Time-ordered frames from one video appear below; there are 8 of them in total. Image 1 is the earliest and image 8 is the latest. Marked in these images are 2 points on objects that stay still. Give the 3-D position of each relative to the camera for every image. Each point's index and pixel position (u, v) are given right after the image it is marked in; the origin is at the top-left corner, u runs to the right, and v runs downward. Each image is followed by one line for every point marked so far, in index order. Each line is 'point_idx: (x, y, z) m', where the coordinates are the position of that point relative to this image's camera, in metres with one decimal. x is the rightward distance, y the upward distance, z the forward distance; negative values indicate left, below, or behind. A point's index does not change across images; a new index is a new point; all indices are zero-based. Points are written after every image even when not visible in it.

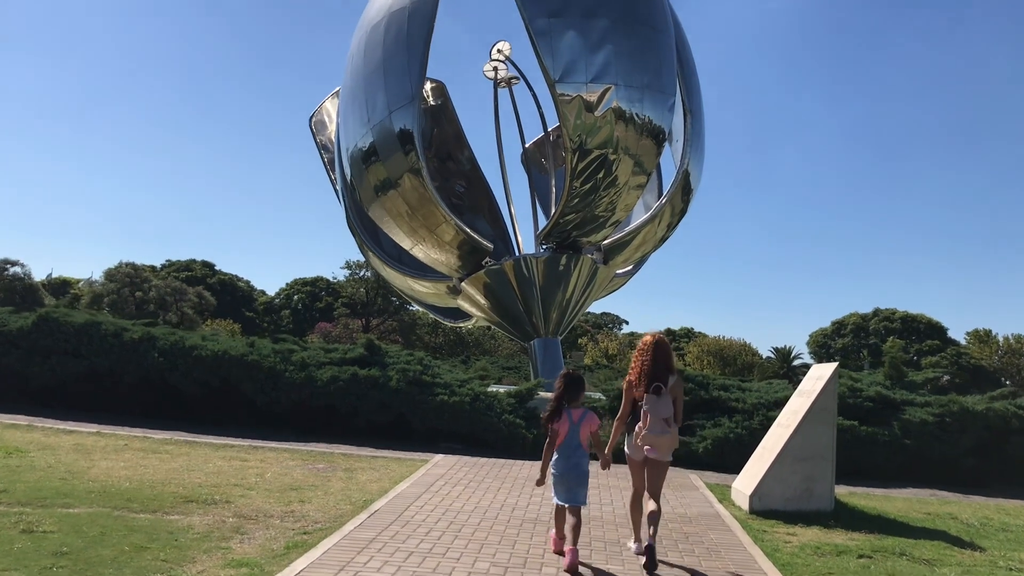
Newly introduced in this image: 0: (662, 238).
0: (+3.3, +1.1, +16.4) m
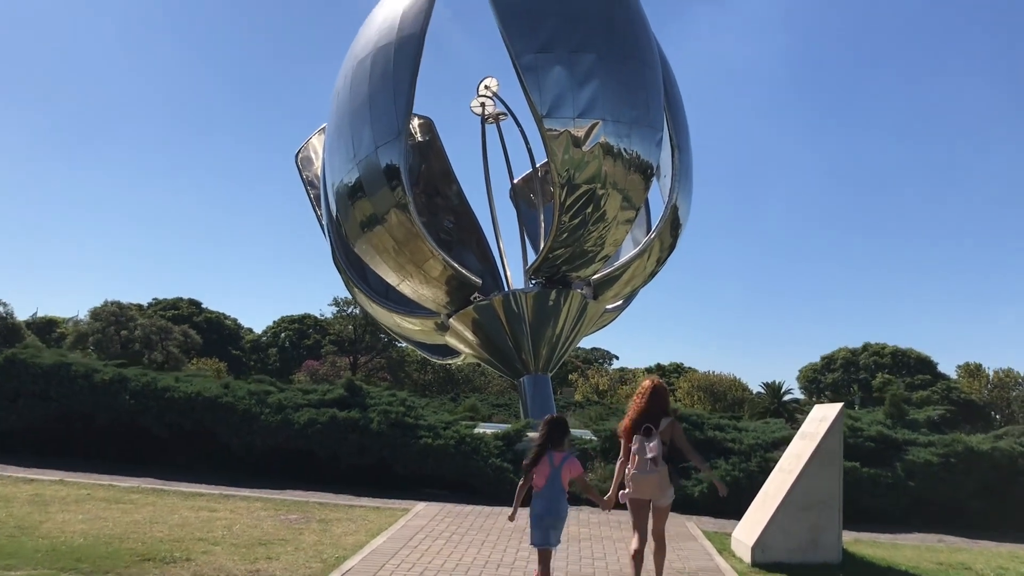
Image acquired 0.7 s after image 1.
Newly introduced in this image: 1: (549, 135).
0: (+3.0, +0.3, +16.2) m
1: (+0.6, +2.6, +12.9) m
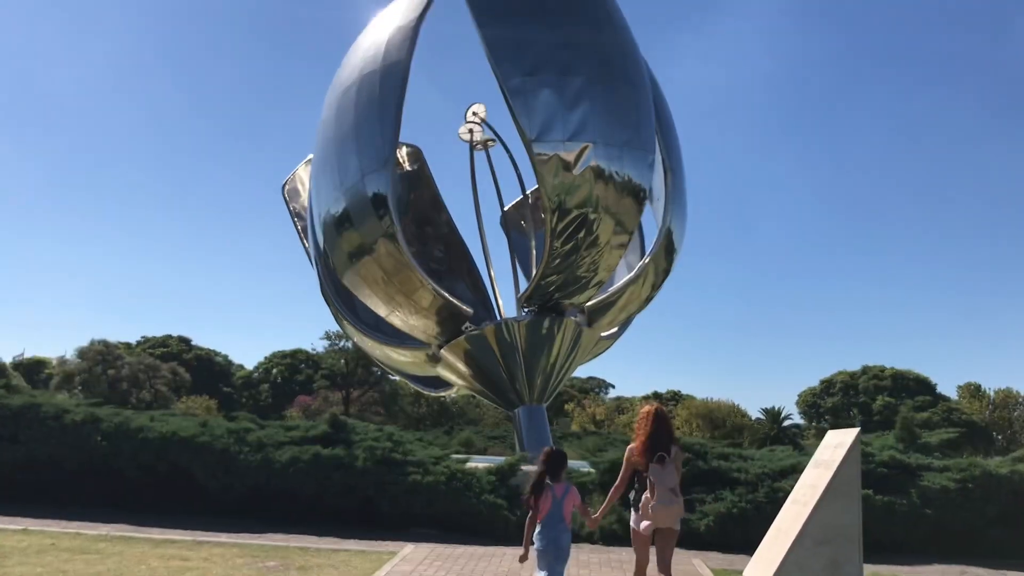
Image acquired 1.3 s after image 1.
0: (+2.8, -0.2, +15.9) m
1: (+0.5, +2.1, +12.7) m
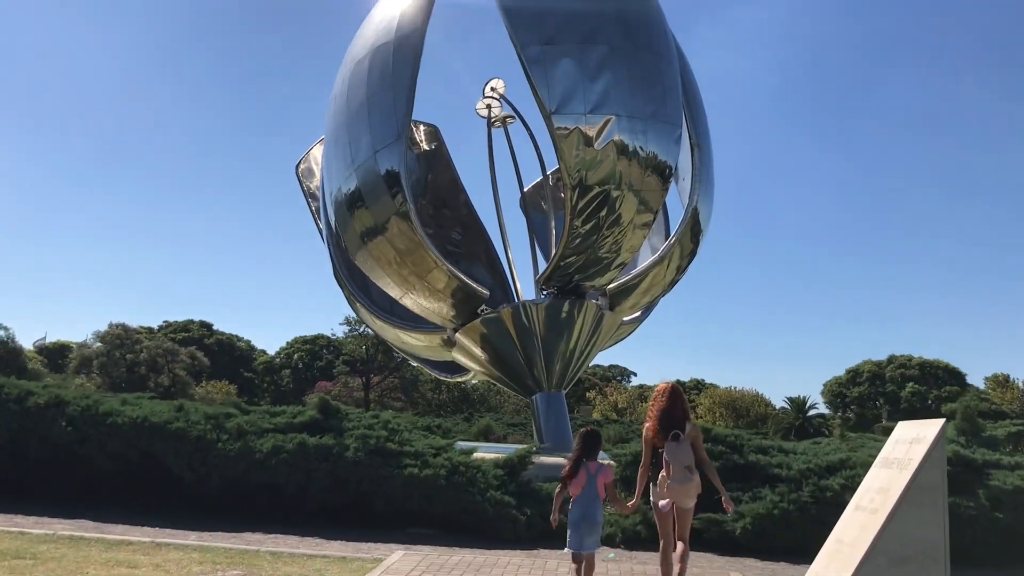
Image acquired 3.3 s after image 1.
0: (+3.2, +0.1, +15.1) m
1: (+0.7, +2.4, +11.9) m
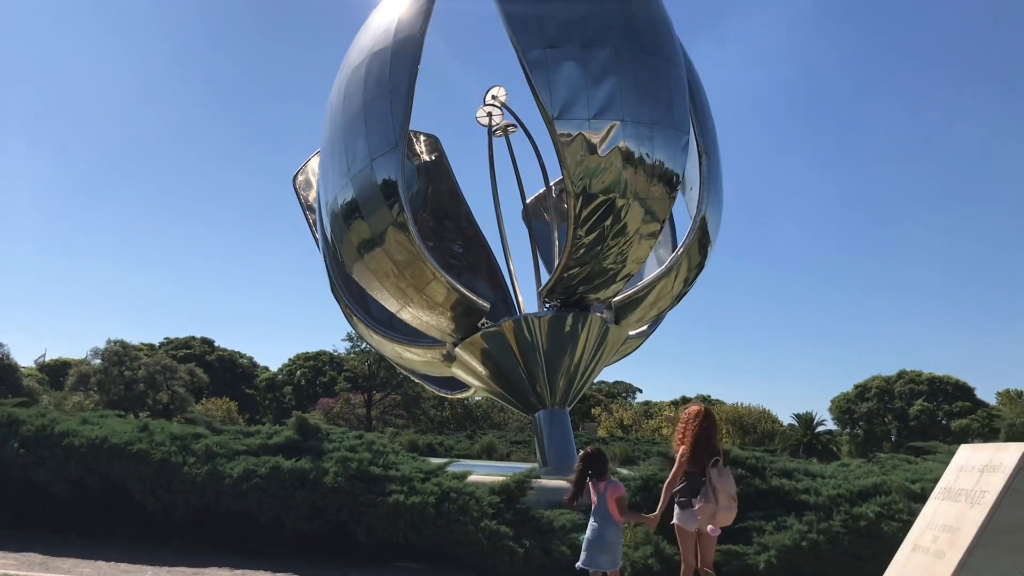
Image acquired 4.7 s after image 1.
0: (+3.2, -0.1, +14.6) m
1: (+0.7, +2.3, +11.4) m
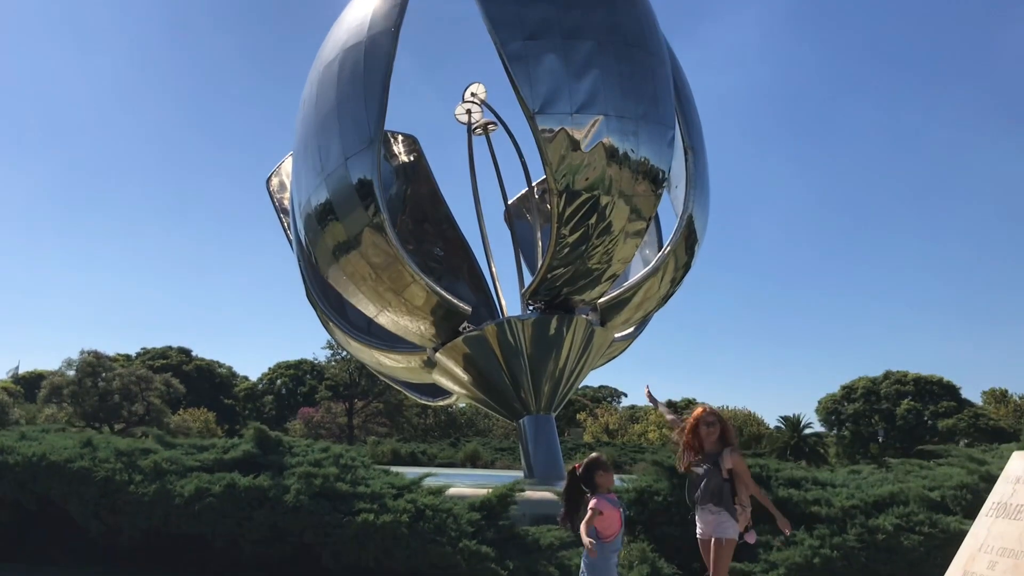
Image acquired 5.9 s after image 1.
0: (+2.9, -0.1, +14.2) m
1: (+0.4, +2.2, +11.0) m
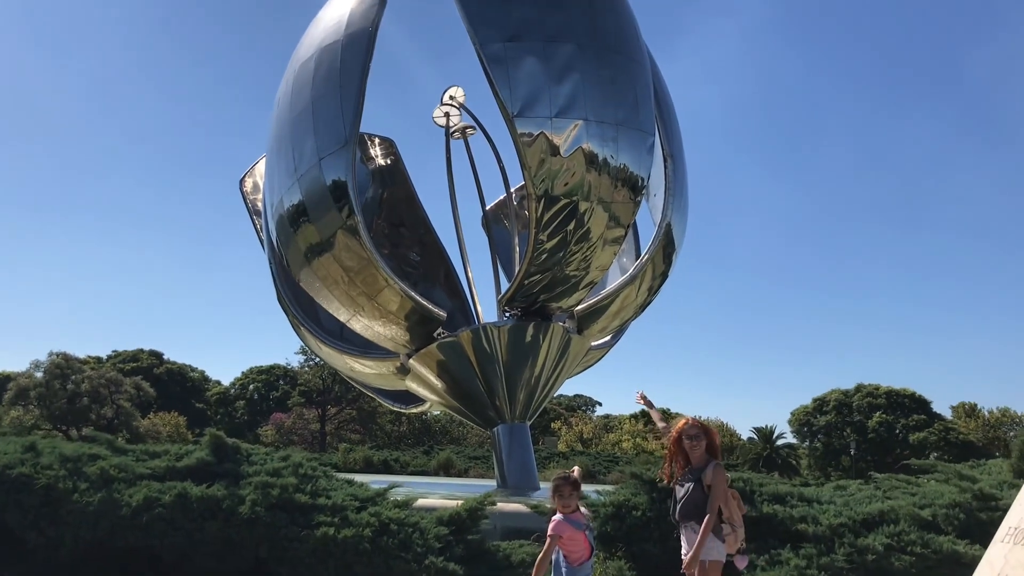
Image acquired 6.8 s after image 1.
0: (+2.5, -0.3, +14.0) m
1: (+0.1, +2.2, +10.8) m
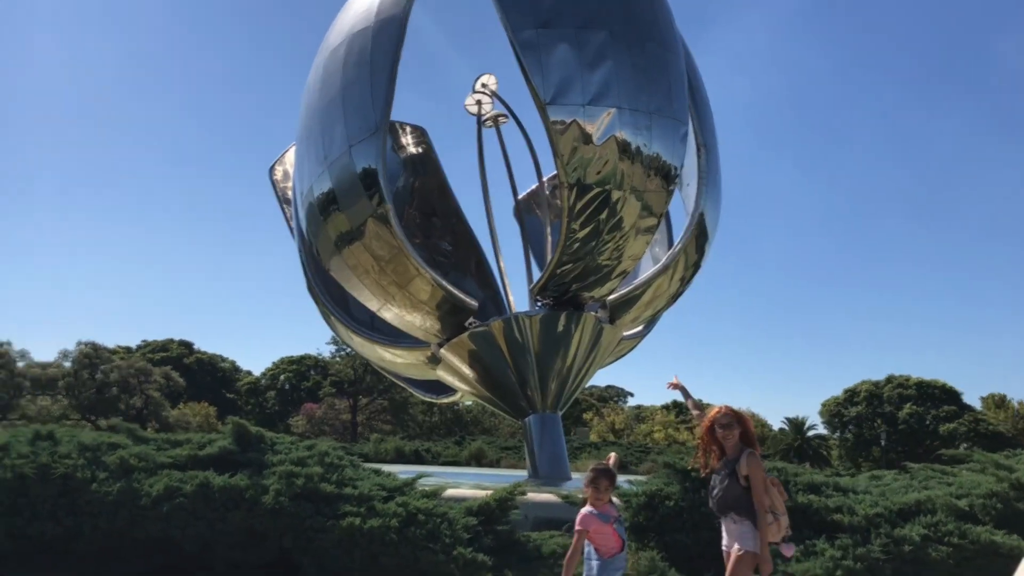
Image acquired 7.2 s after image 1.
0: (+3.0, -0.1, +13.8) m
1: (+0.6, +2.3, +10.6) m
